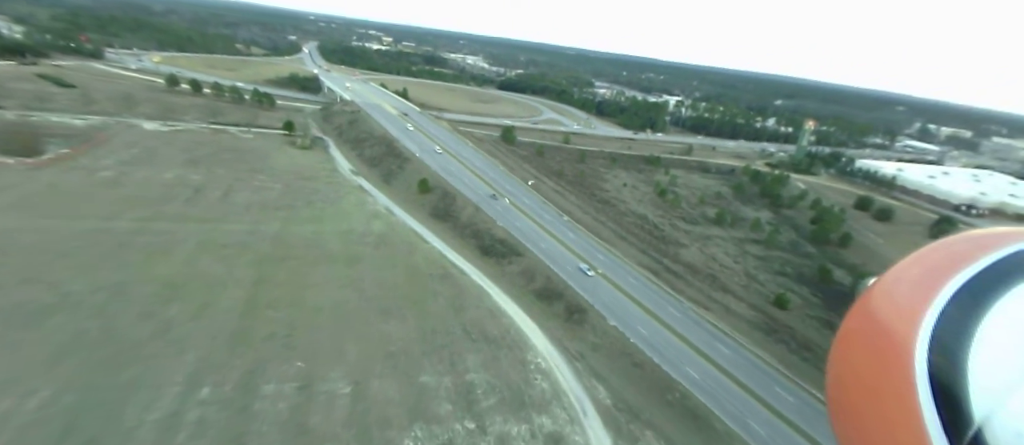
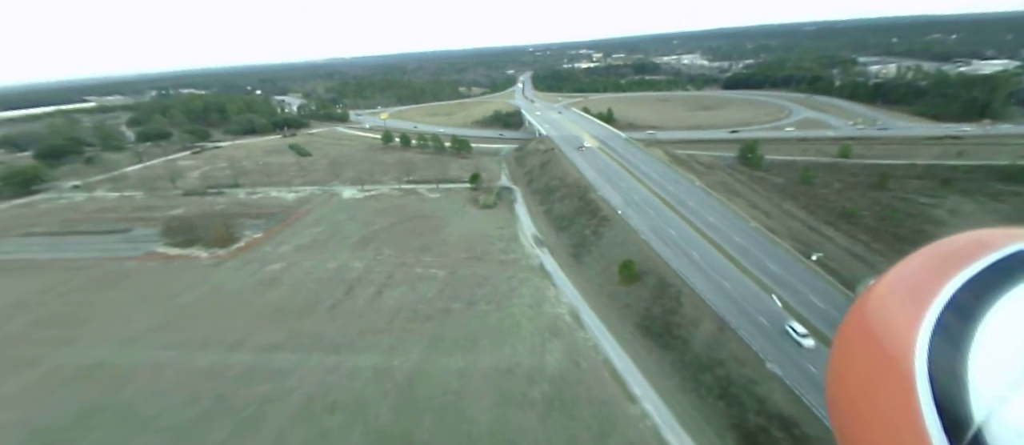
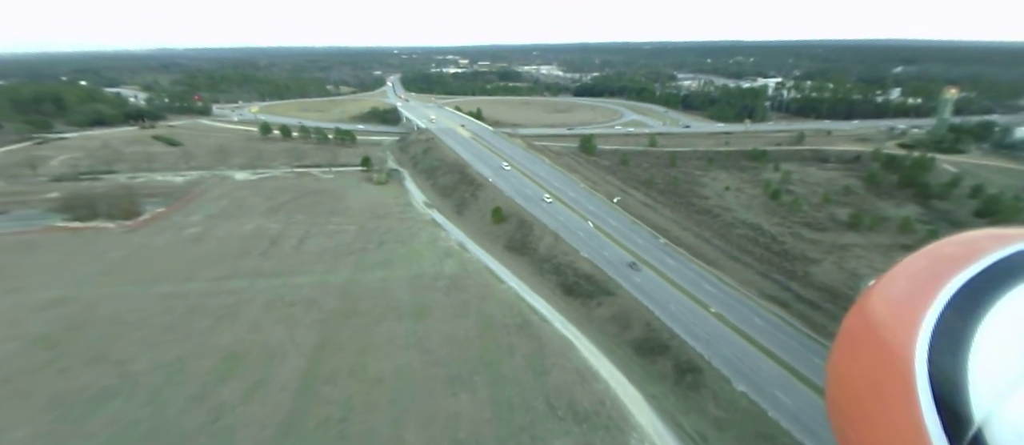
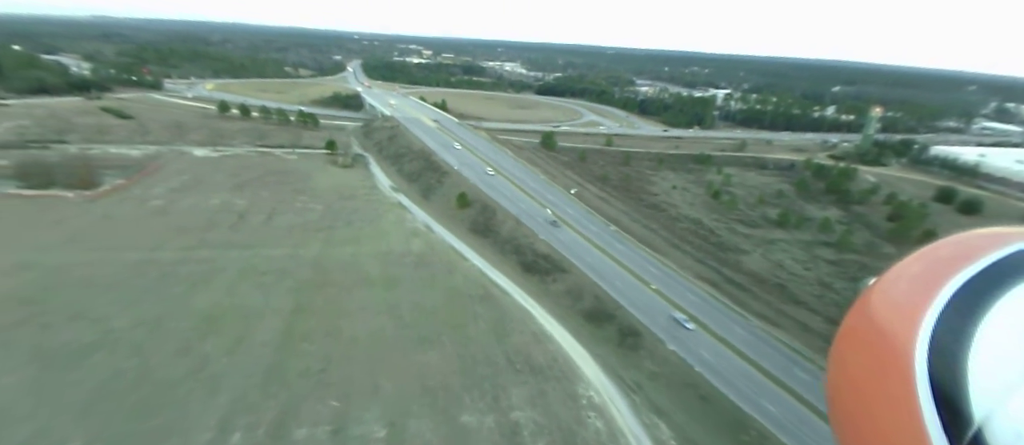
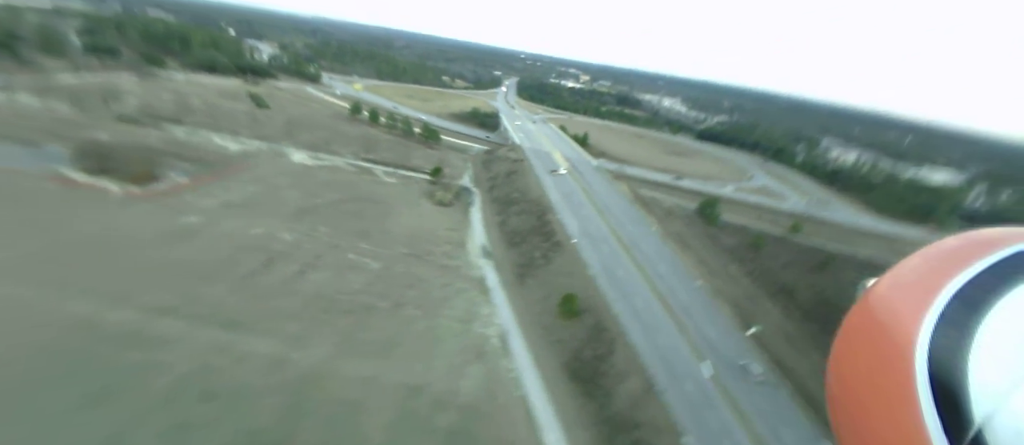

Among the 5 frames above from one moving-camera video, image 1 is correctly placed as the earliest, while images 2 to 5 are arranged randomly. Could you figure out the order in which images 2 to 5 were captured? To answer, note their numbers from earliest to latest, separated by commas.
4, 3, 2, 5
